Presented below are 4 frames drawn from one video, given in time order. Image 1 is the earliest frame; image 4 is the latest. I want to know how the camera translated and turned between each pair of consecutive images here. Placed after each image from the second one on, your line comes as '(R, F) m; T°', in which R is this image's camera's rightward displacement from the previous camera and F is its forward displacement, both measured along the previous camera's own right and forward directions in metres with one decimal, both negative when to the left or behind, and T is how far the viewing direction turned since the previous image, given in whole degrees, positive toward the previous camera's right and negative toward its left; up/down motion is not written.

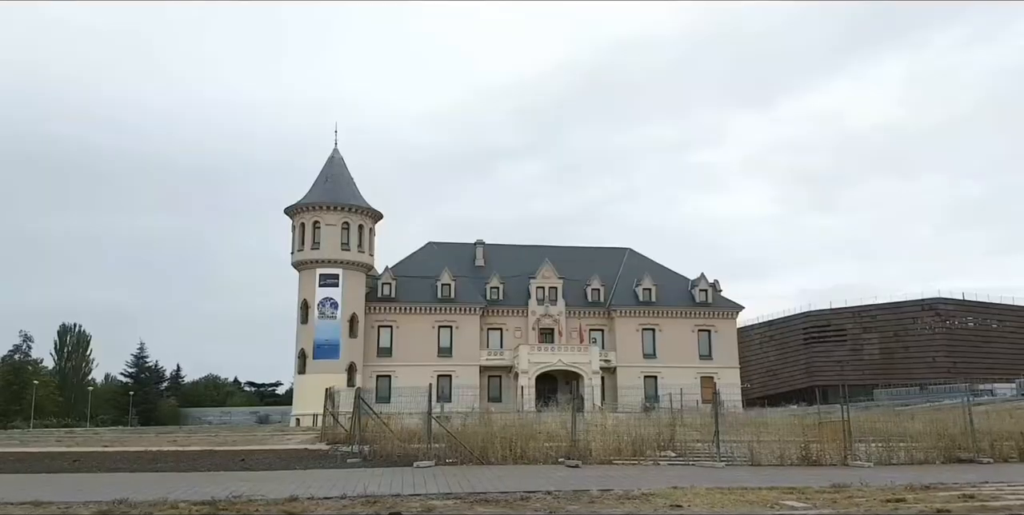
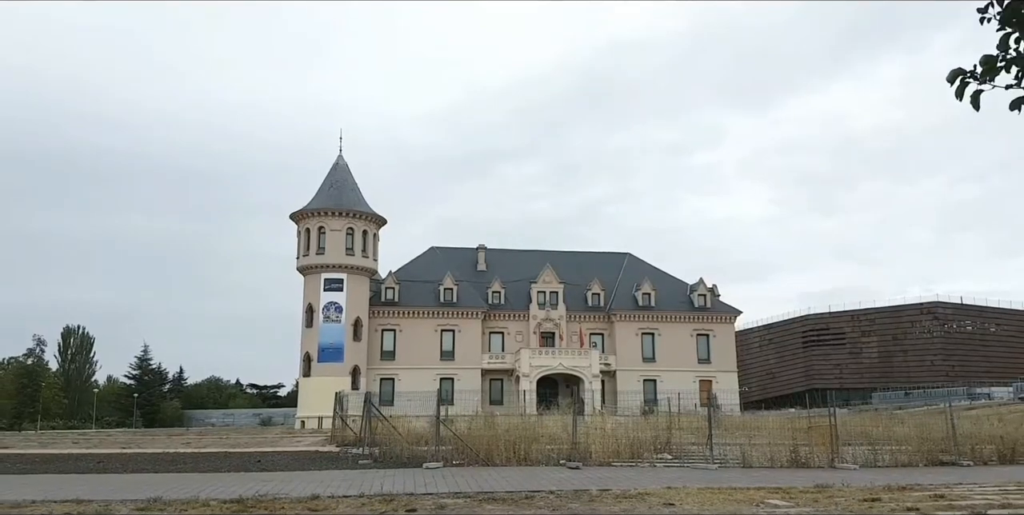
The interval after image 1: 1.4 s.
(-0.1, -0.9) m; 0°
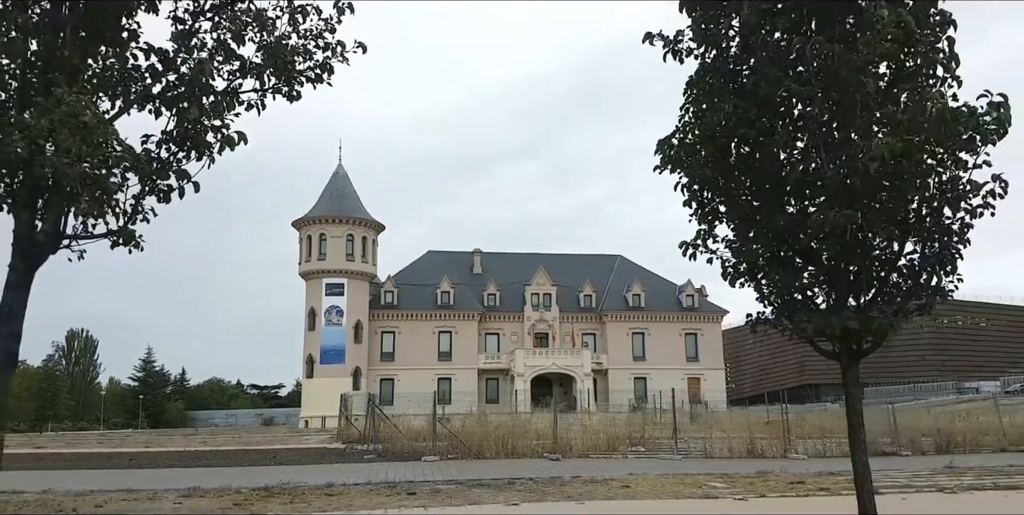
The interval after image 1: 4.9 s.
(+0.3, -2.1) m; 0°
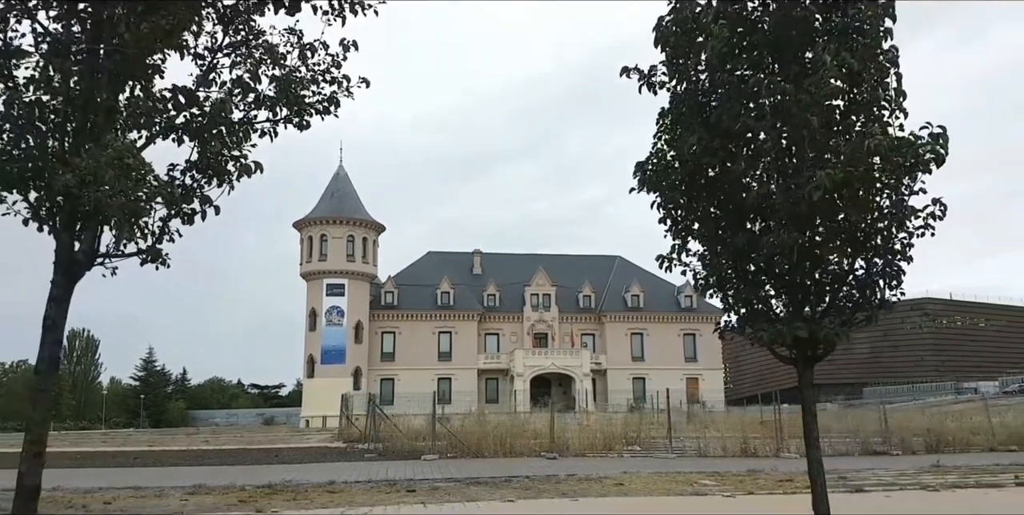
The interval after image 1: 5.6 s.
(+0.1, -0.4) m; 0°
